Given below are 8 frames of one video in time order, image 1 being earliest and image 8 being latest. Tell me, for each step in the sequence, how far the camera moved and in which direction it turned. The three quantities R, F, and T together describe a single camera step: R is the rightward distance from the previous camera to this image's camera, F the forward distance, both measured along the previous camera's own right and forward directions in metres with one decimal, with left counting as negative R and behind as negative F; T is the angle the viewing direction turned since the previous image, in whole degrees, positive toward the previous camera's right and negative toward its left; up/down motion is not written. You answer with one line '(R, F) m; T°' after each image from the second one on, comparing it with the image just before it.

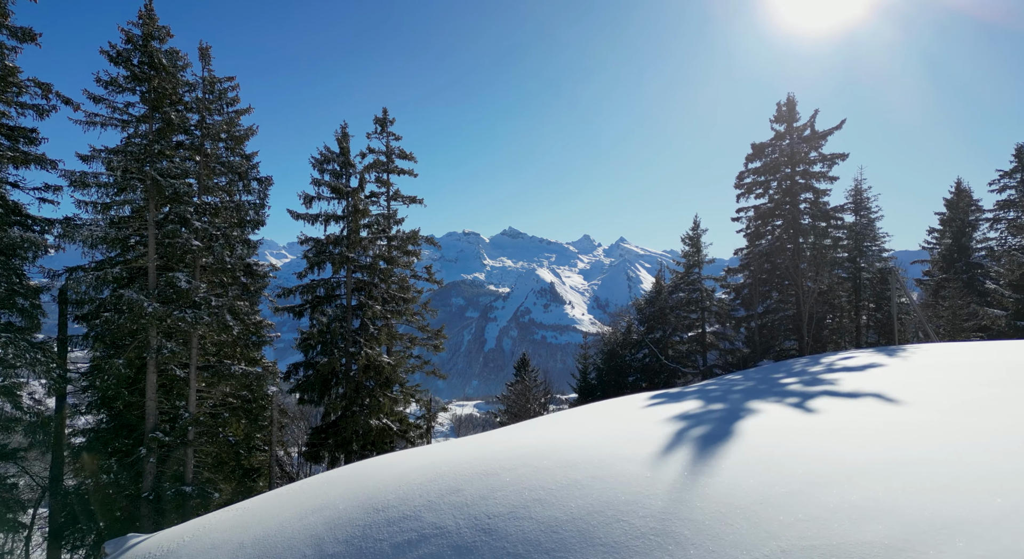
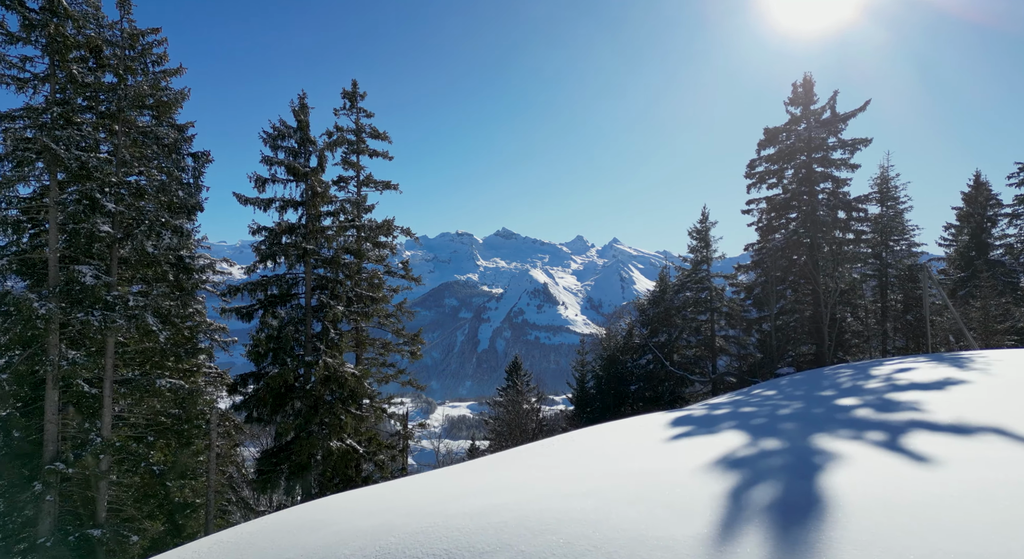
(+0.2, +3.2) m; +1°
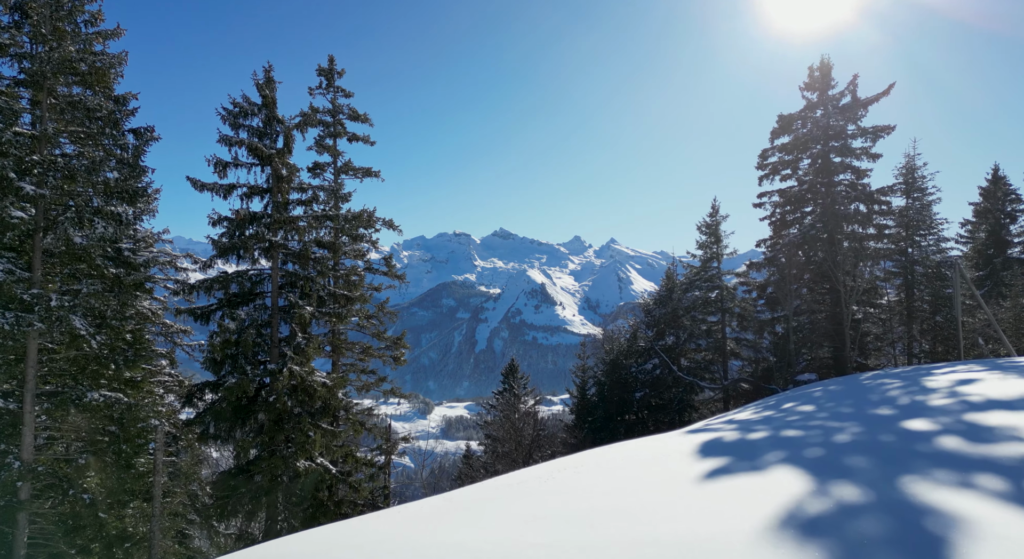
(+0.1, +2.3) m; 0°
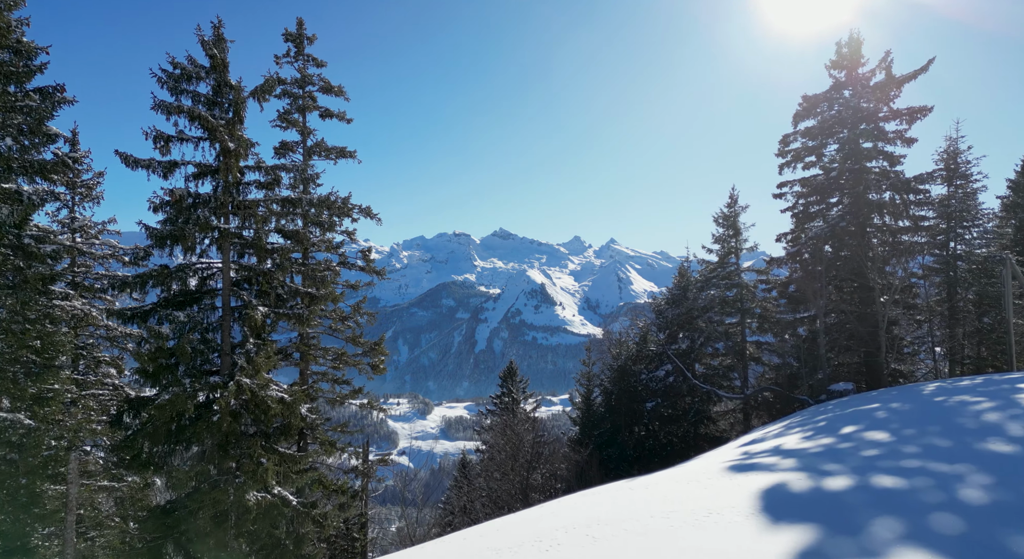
(+0.1, +2.7) m; 0°
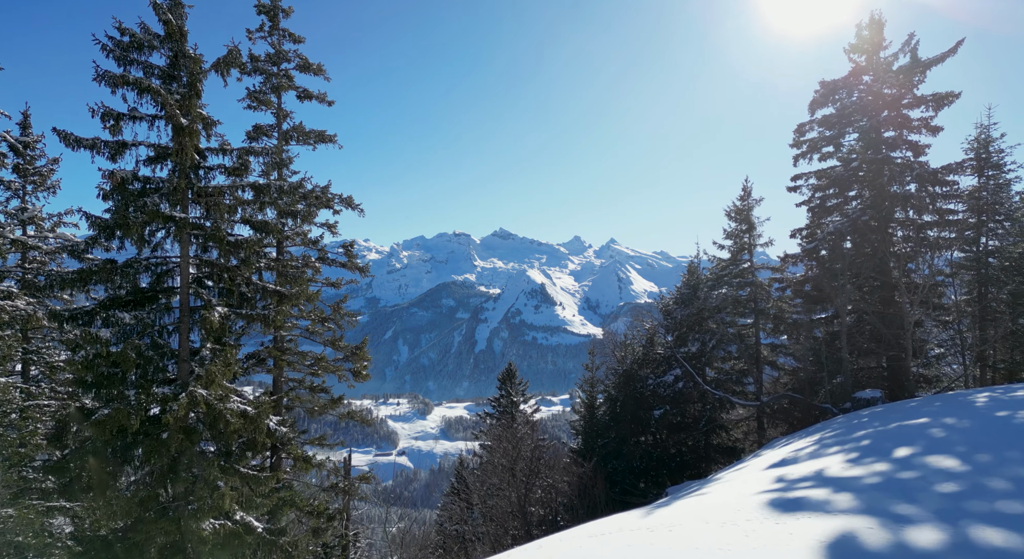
(+0.1, +1.7) m; 0°
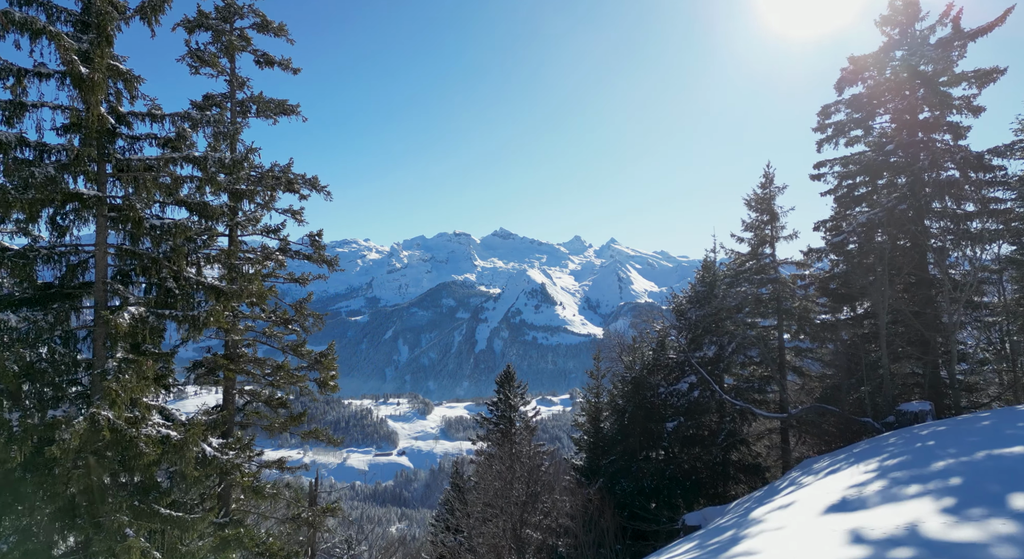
(+0.1, +2.4) m; 0°
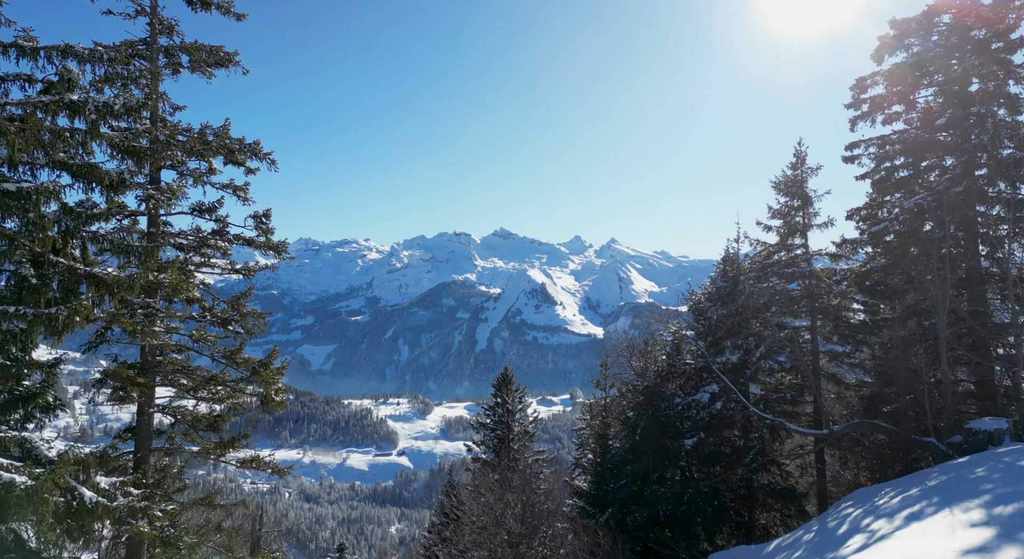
(+0.2, +2.7) m; 0°
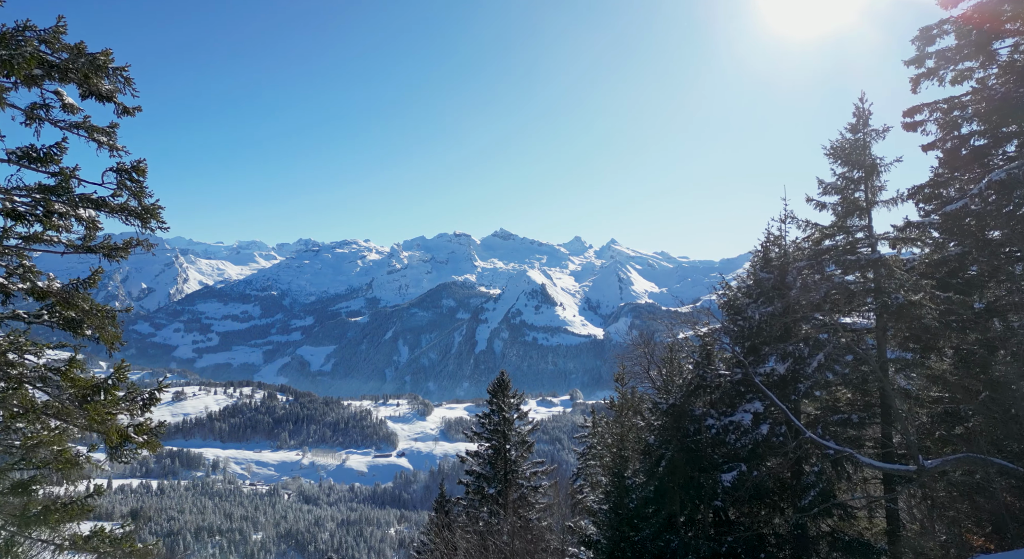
(+0.2, +3.8) m; 0°
